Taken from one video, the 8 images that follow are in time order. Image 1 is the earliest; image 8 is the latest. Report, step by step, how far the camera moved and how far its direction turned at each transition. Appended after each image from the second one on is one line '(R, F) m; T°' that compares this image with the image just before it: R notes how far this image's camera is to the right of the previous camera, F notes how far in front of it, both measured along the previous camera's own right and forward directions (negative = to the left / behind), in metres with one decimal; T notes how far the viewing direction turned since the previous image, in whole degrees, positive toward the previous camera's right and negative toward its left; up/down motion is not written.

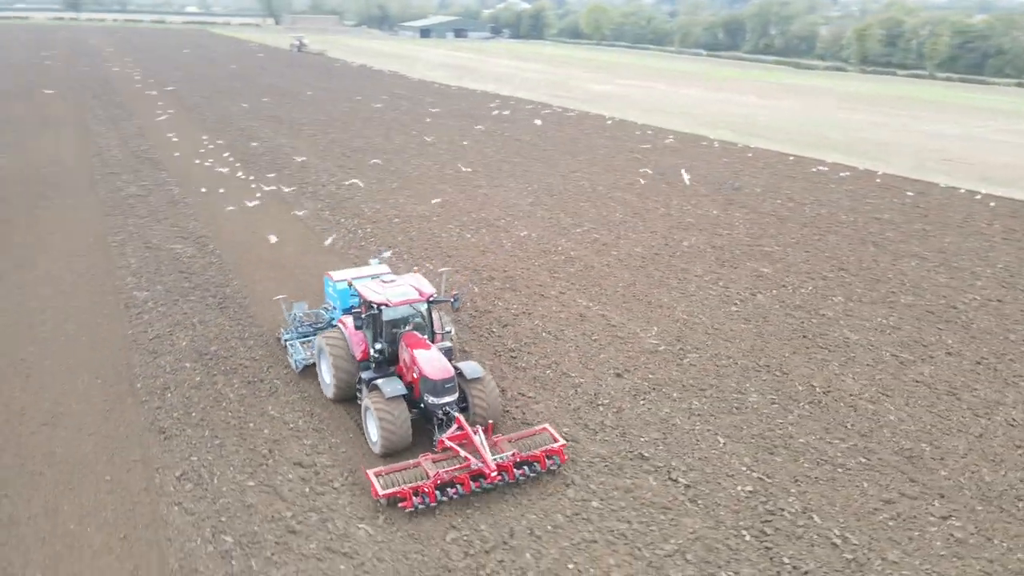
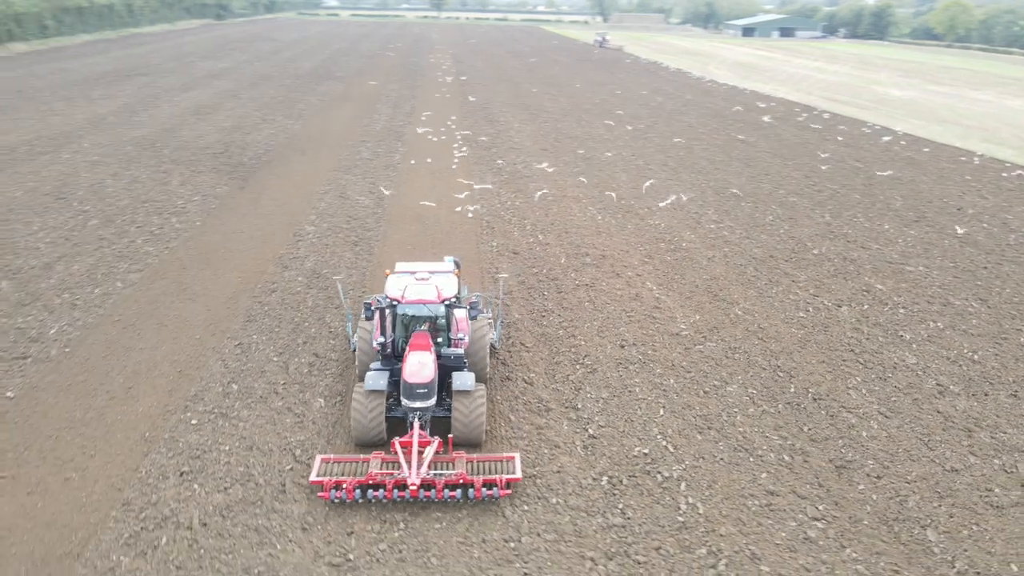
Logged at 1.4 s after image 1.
(+3.6, -0.5) m; -23°
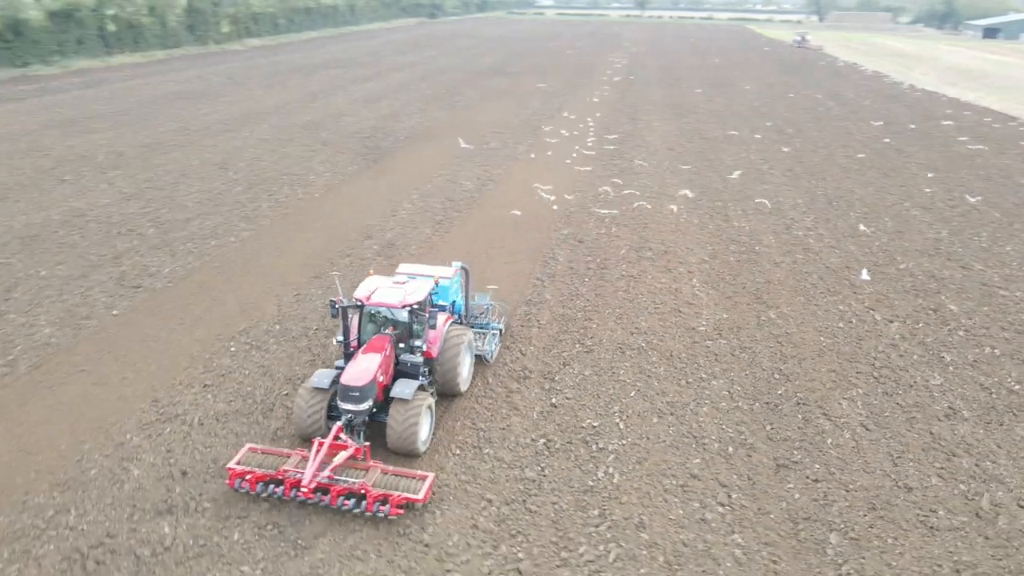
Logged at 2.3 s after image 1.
(+2.3, -0.4) m; -14°
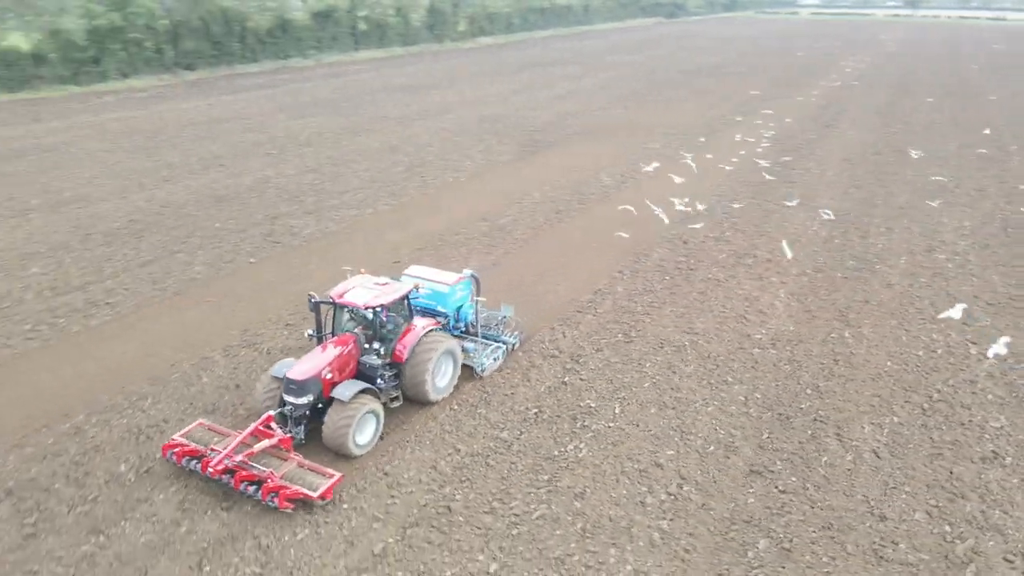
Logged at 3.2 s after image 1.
(+2.3, -0.3) m; -17°
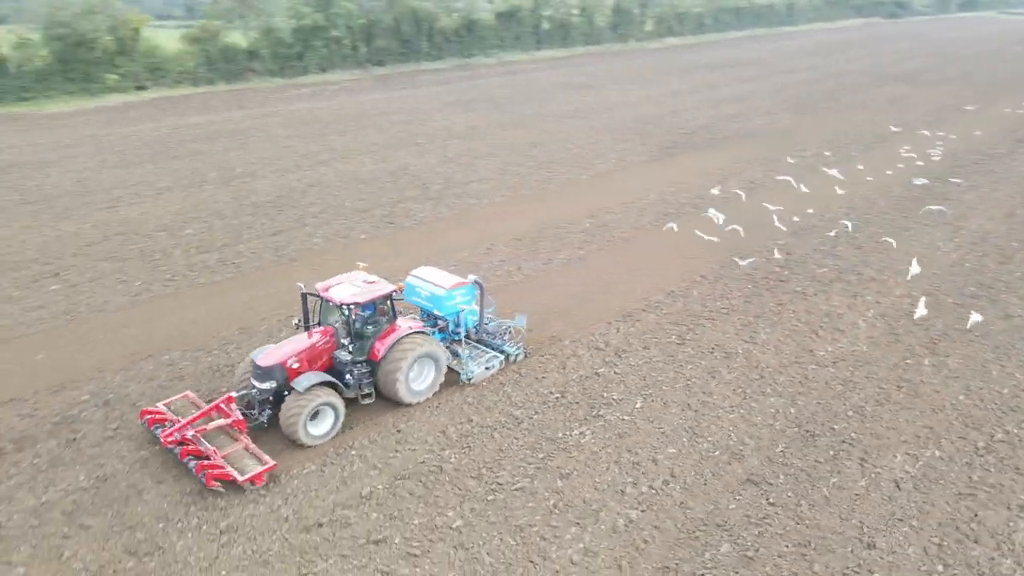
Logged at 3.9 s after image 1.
(+1.6, -0.2) m; -14°
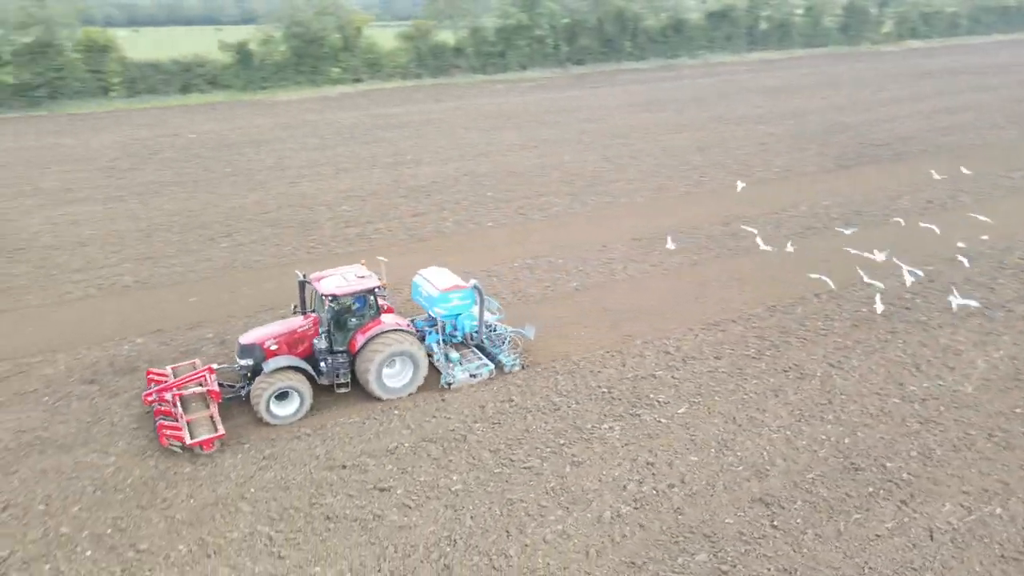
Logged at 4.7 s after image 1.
(+1.7, -0.1) m; -16°
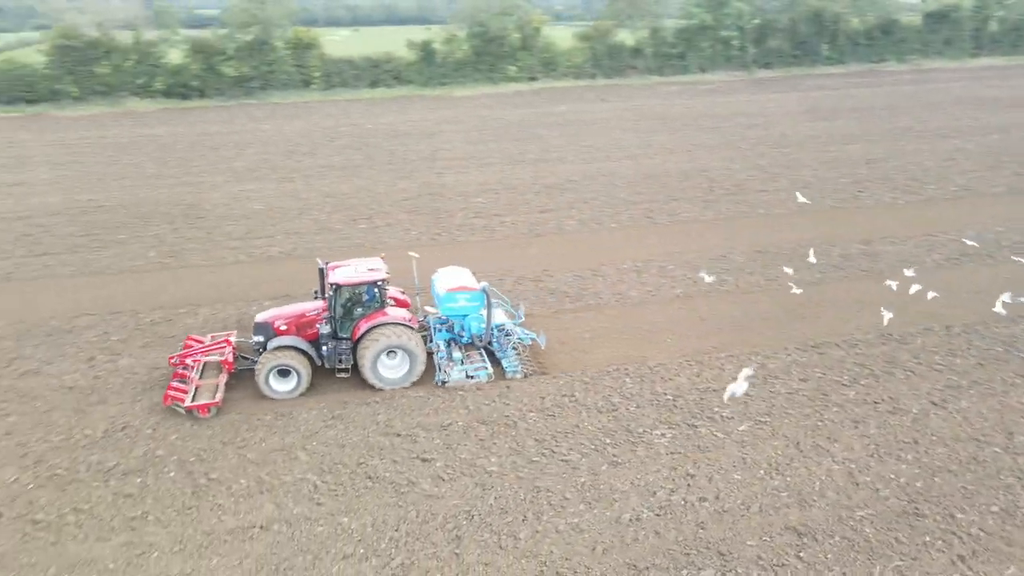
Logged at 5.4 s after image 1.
(+1.2, -0.1) m; -14°
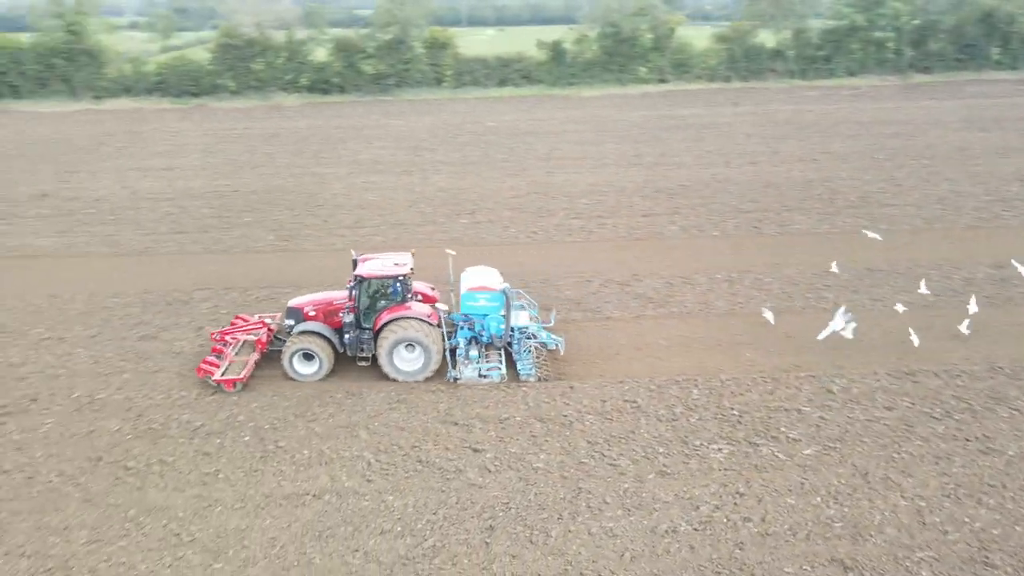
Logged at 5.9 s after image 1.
(+0.7, 0.0) m; -10°
